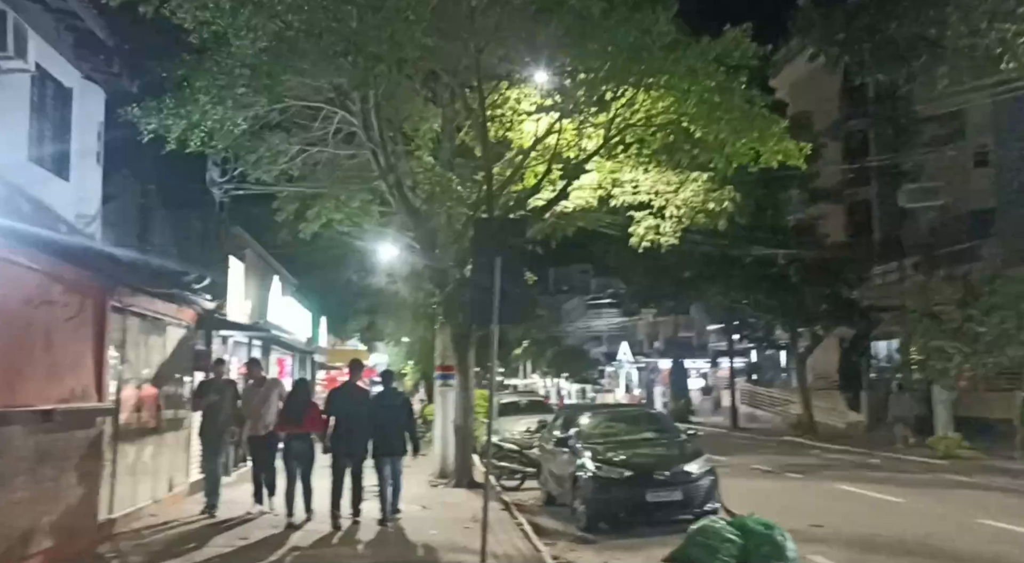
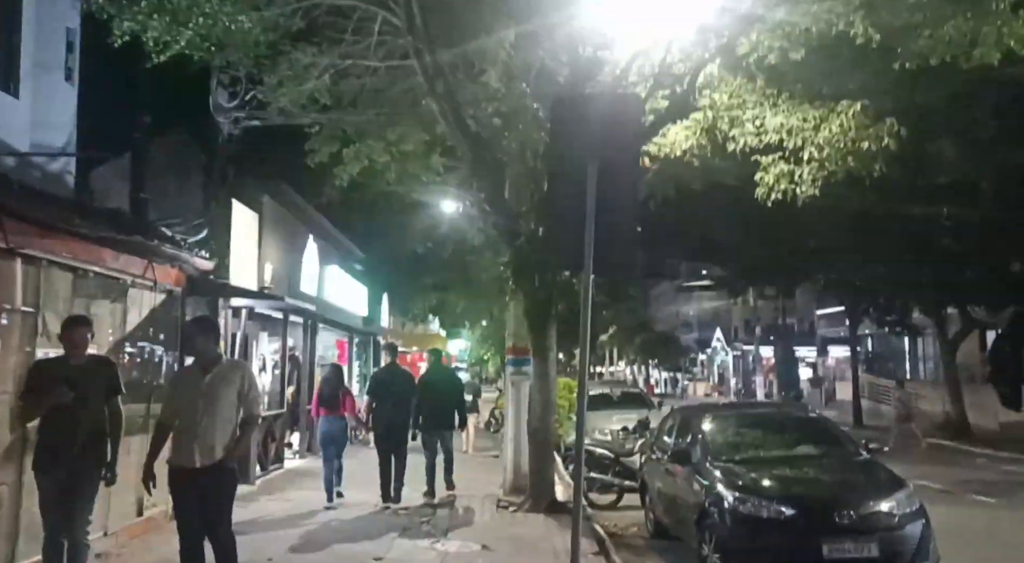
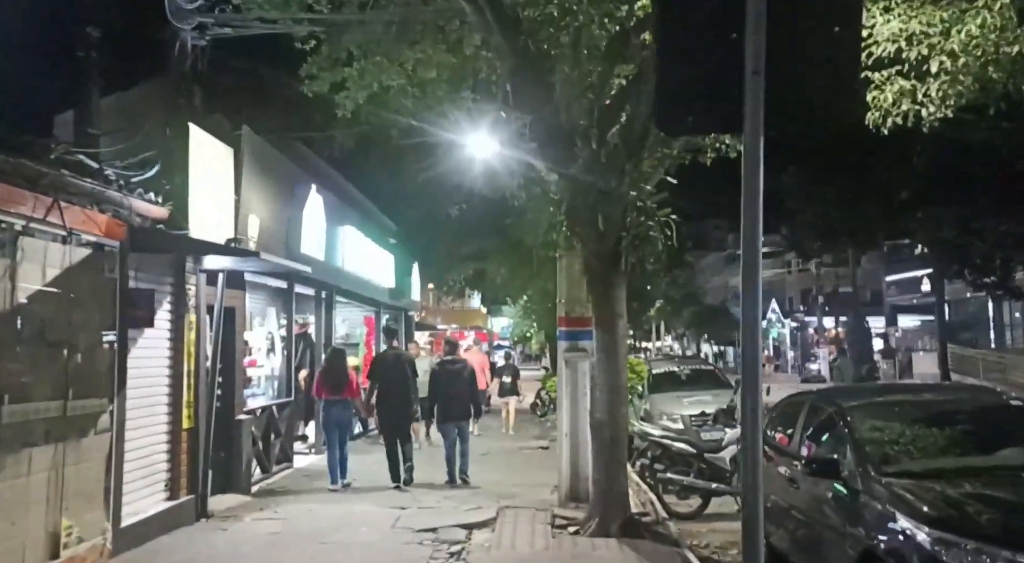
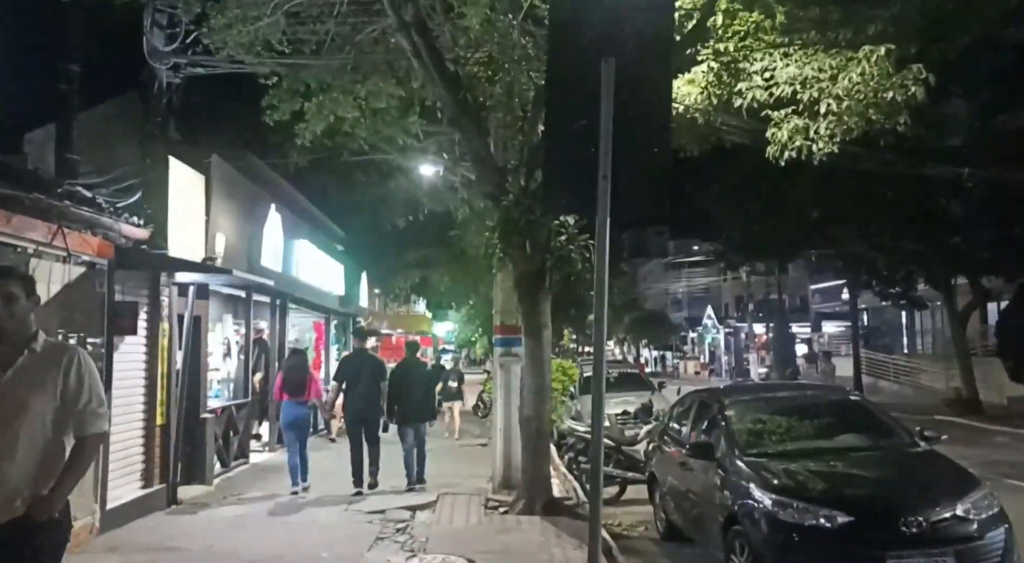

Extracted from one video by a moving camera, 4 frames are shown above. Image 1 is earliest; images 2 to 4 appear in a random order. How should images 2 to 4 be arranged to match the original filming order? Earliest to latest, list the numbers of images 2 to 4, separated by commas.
2, 4, 3
